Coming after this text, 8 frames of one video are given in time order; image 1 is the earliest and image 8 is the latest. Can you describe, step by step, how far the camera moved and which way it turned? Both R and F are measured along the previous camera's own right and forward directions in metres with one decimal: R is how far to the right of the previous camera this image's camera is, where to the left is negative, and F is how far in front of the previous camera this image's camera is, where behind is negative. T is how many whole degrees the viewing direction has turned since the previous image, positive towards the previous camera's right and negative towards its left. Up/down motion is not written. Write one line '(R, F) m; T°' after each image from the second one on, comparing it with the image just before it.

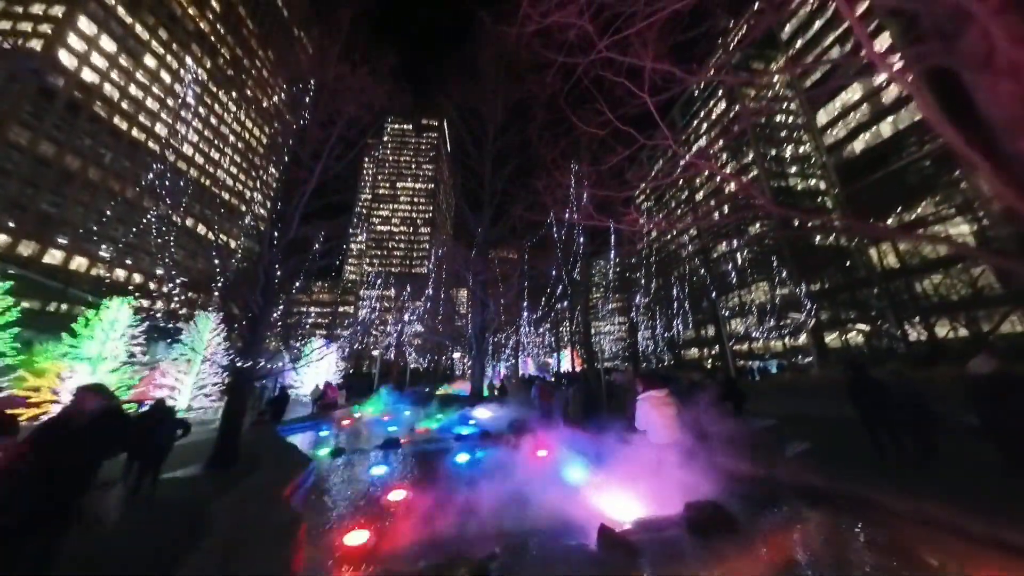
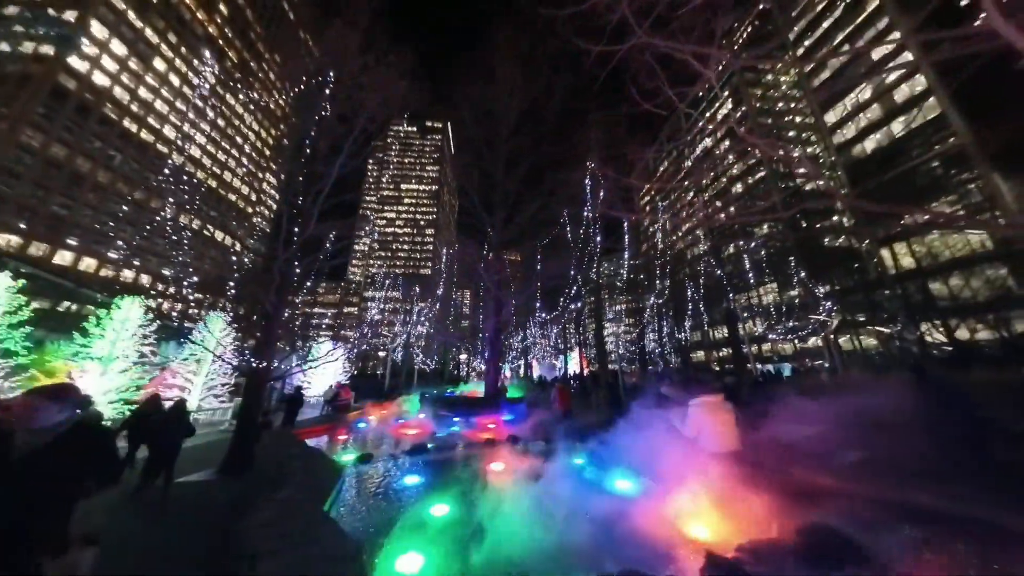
(-0.4, +0.2) m; -1°
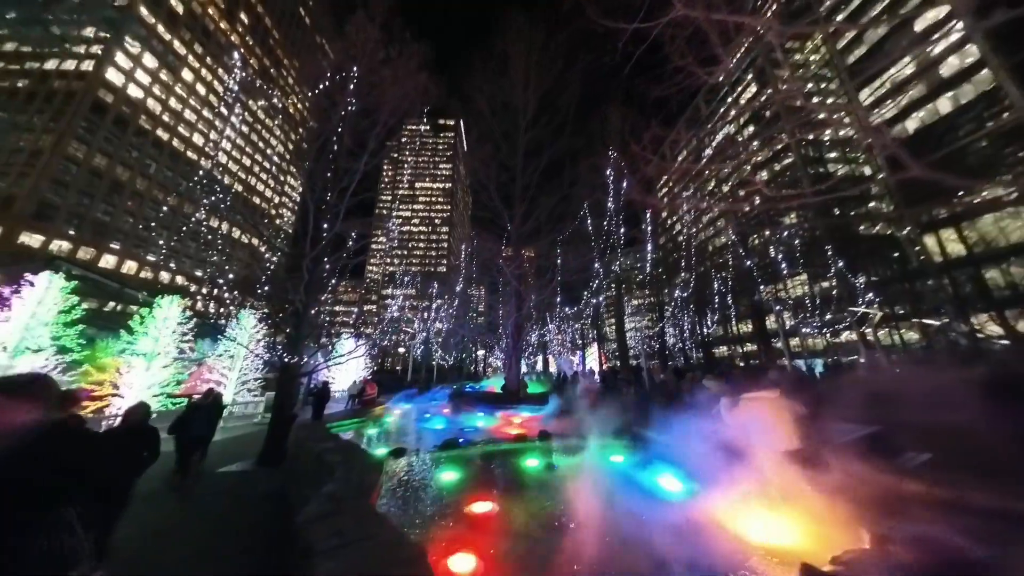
(-0.2, +0.1) m; -3°
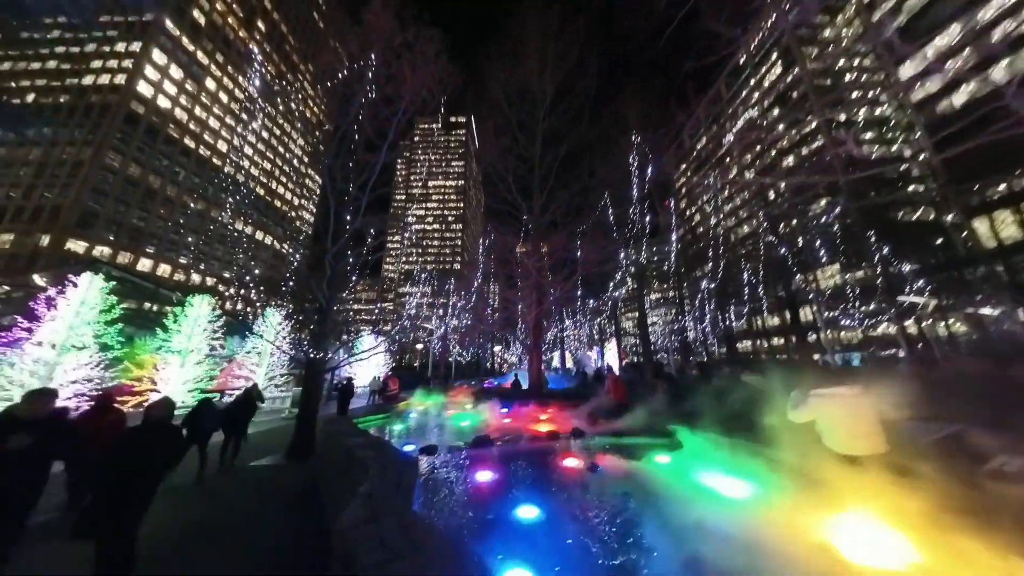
(-0.2, +0.2) m; -3°
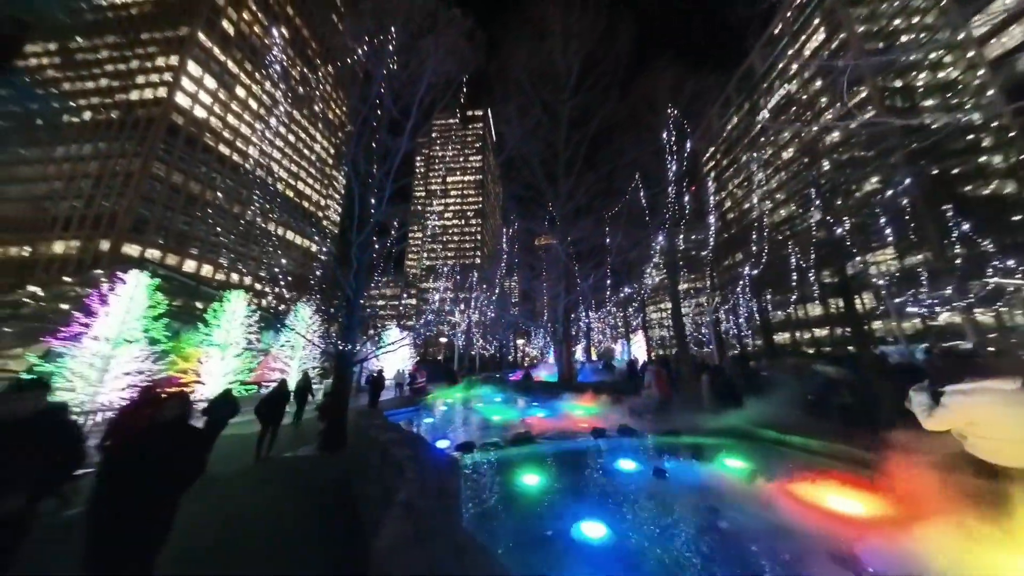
(-0.2, +0.3) m; -4°
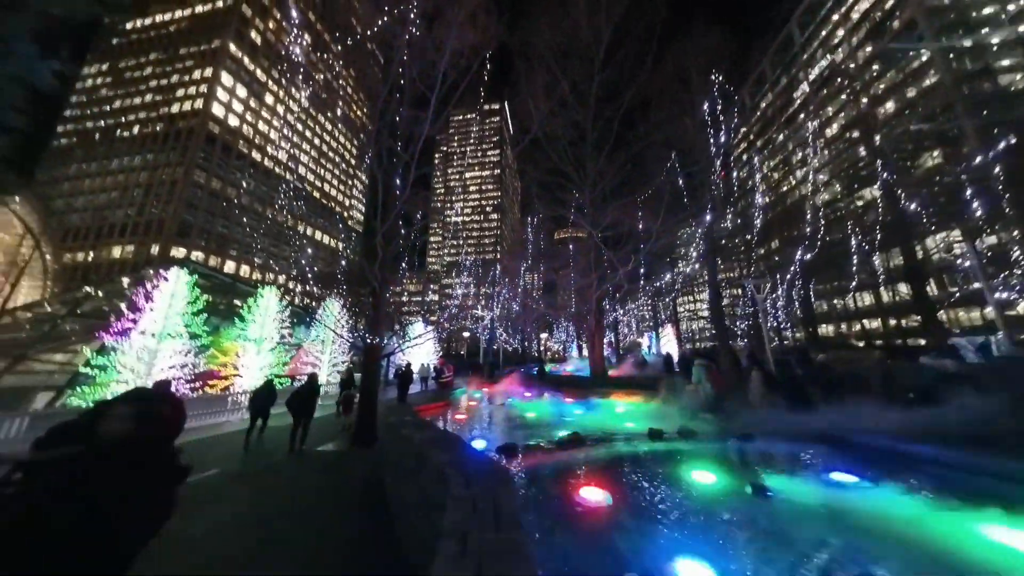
(-0.2, +0.4) m; -4°
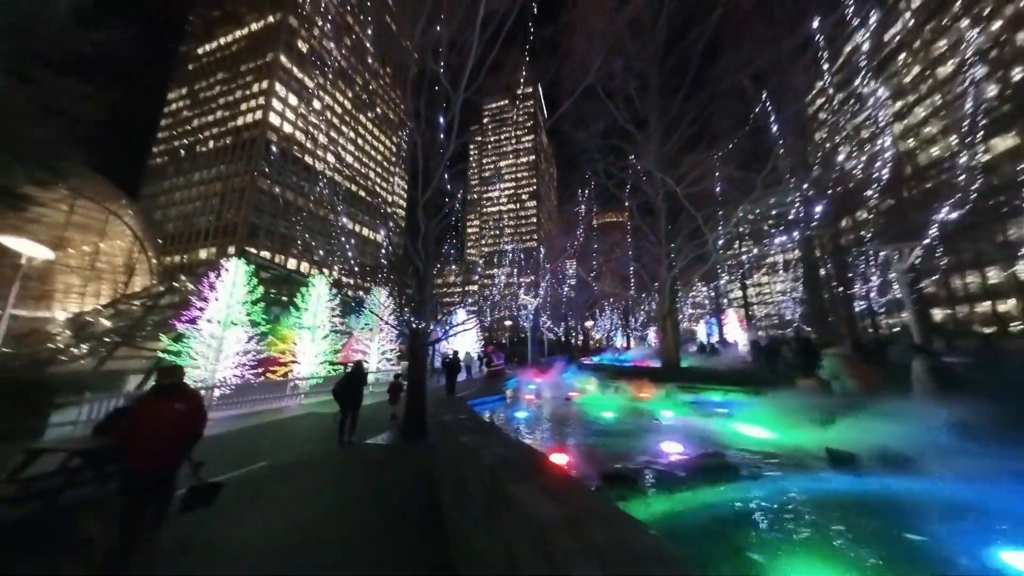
(-0.4, +0.8) m; -7°
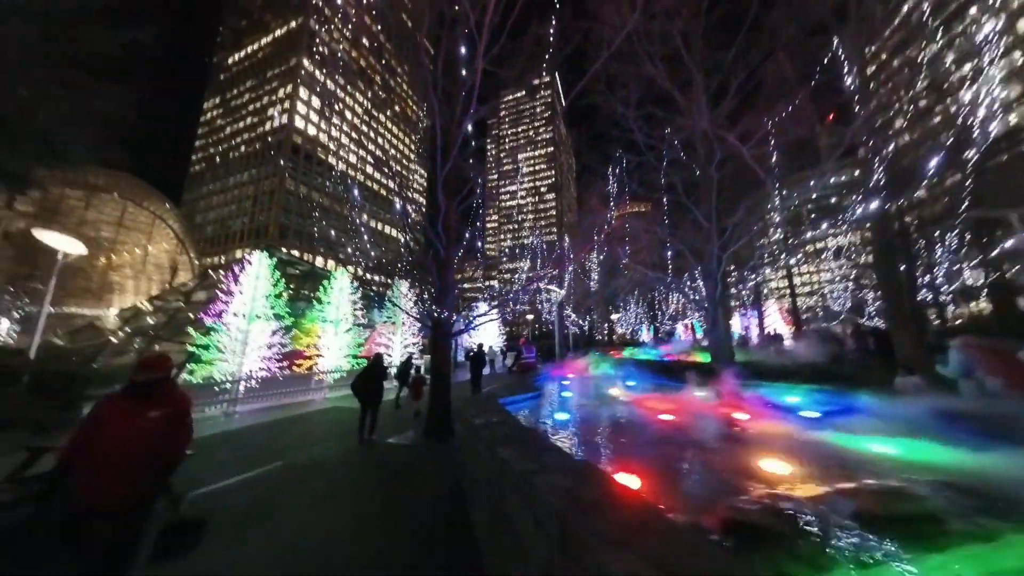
(-0.2, +0.6) m; -4°
